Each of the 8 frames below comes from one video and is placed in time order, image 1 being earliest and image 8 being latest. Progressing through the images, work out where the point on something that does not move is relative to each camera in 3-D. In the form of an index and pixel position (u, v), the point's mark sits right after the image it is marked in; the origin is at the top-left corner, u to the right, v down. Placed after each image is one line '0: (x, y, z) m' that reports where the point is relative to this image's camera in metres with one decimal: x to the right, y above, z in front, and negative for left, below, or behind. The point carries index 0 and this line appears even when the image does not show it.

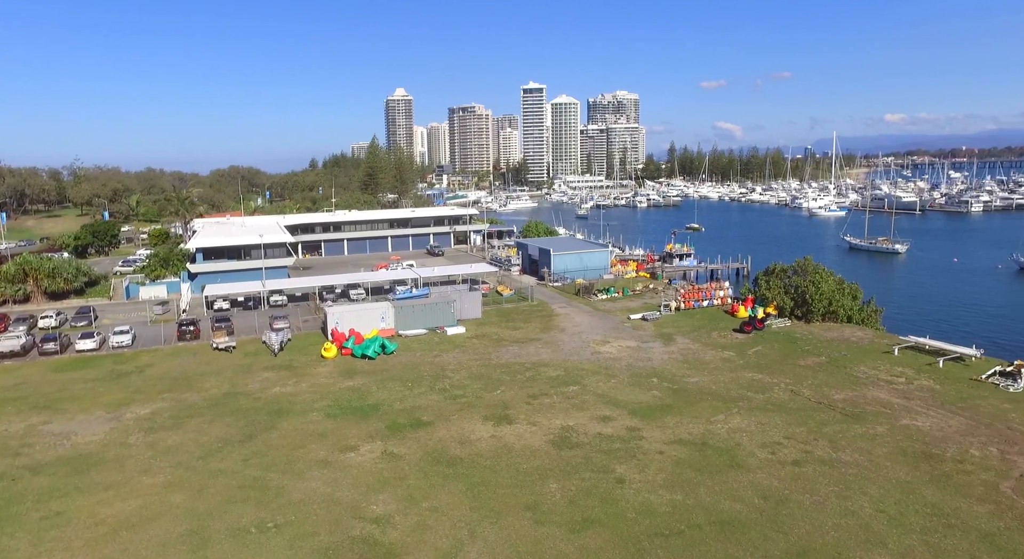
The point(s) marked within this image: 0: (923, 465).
0: (+9.9, -4.5, +16.8) m
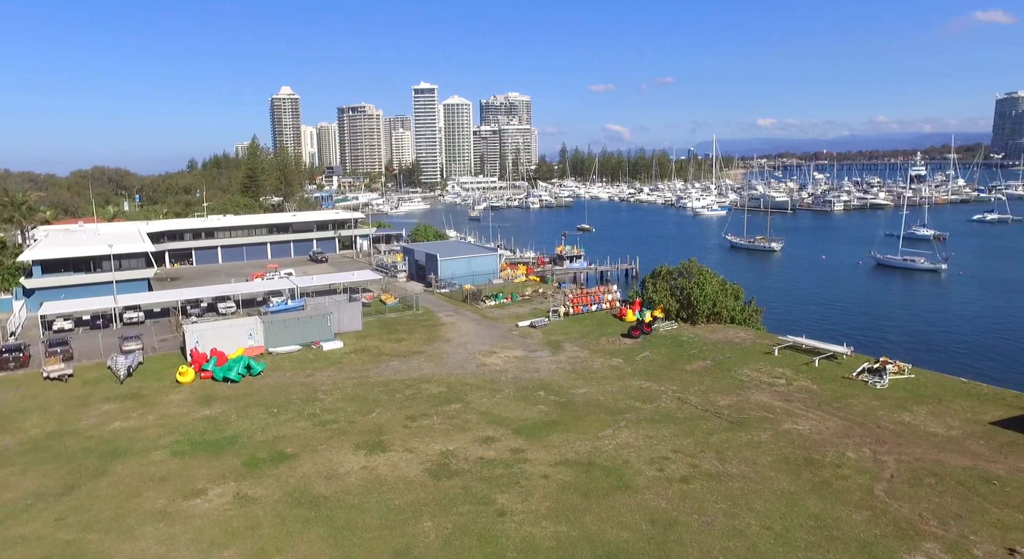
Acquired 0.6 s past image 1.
0: (+7.0, -4.6, +16.5) m
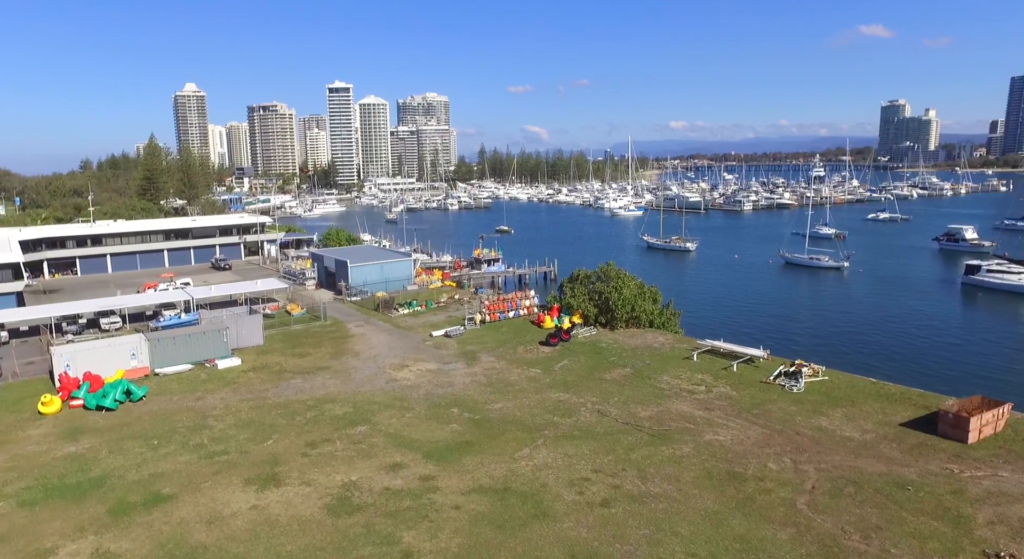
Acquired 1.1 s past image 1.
0: (+4.9, -4.8, +15.9) m
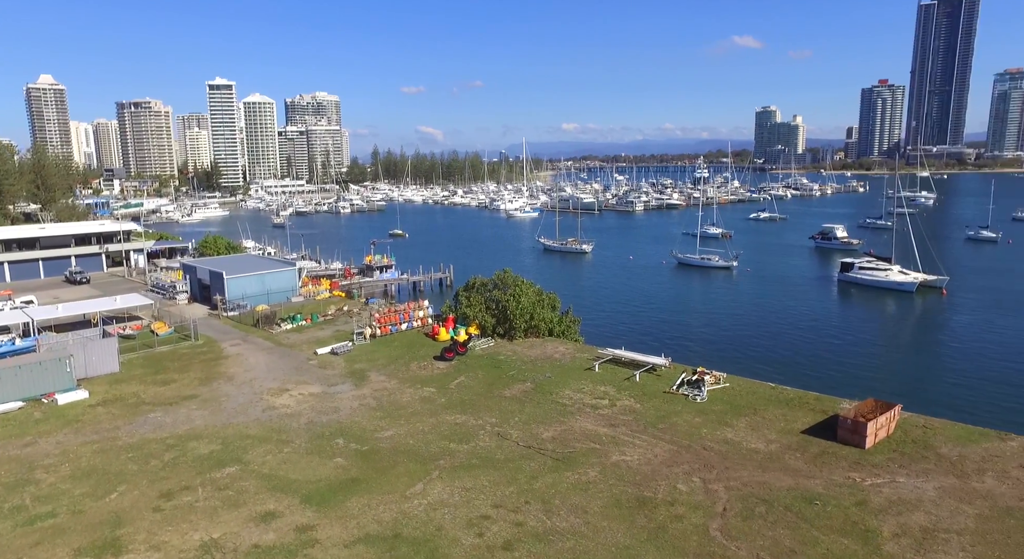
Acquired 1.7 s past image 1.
0: (+2.7, -5.1, +14.8) m
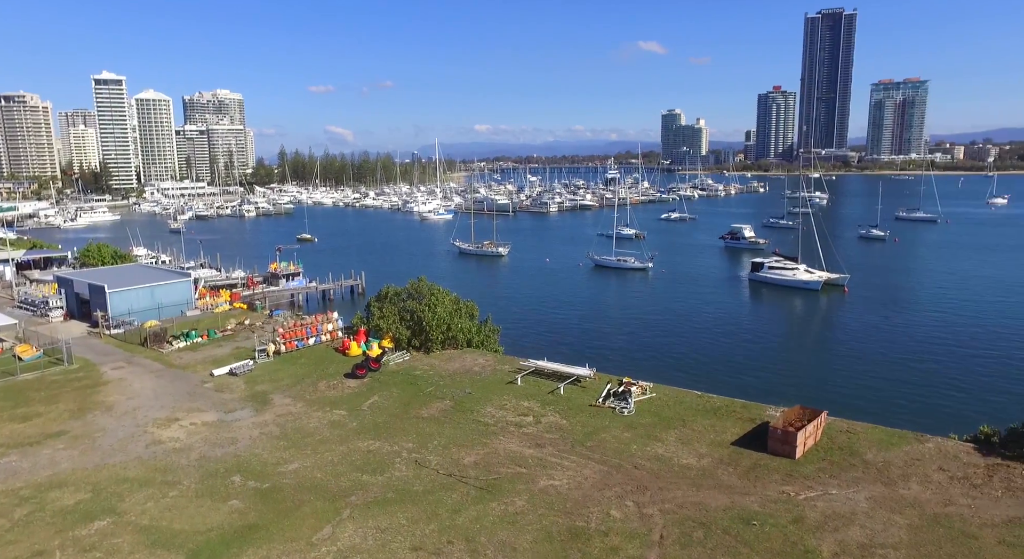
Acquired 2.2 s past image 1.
0: (+1.1, -5.3, +13.6) m
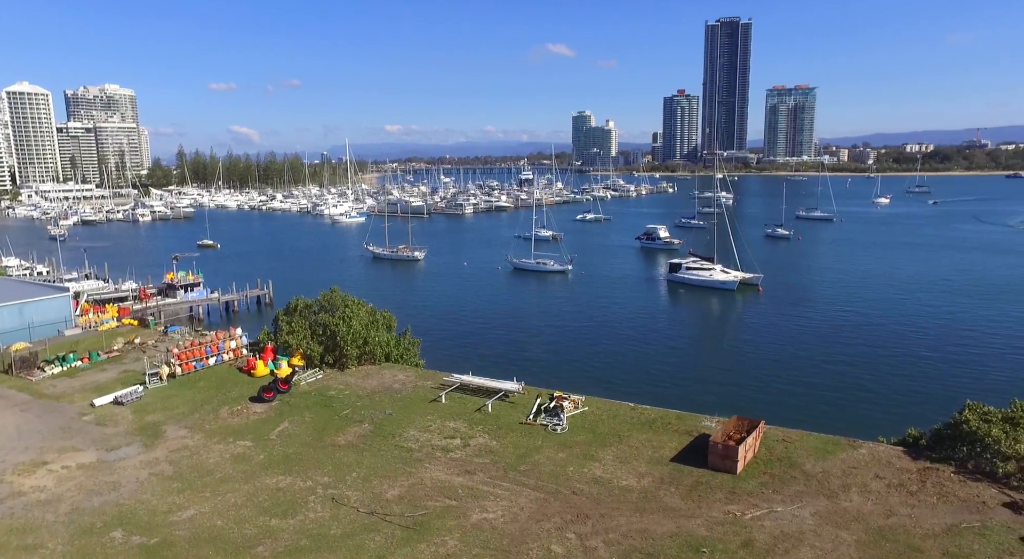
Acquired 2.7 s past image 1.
0: (0.0, -5.6, +12.2) m
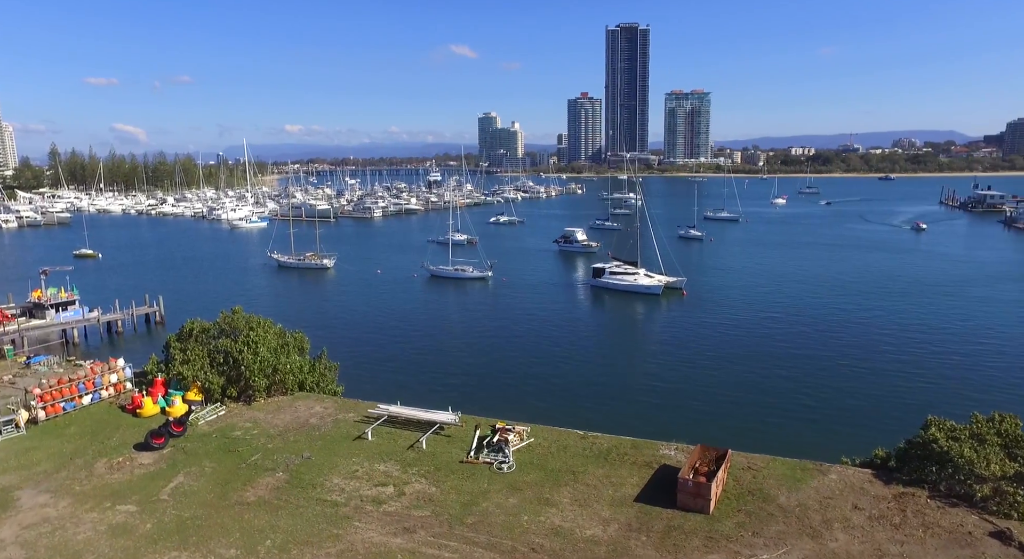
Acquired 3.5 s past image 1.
0: (-0.5, -6.1, +9.9) m
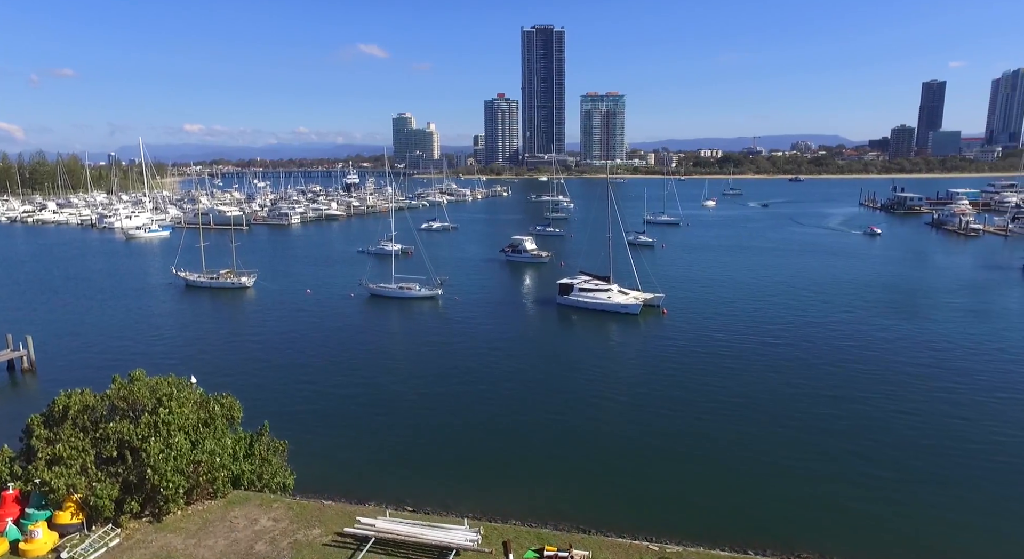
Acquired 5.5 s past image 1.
0: (+1.7, -7.2, +3.8) m
